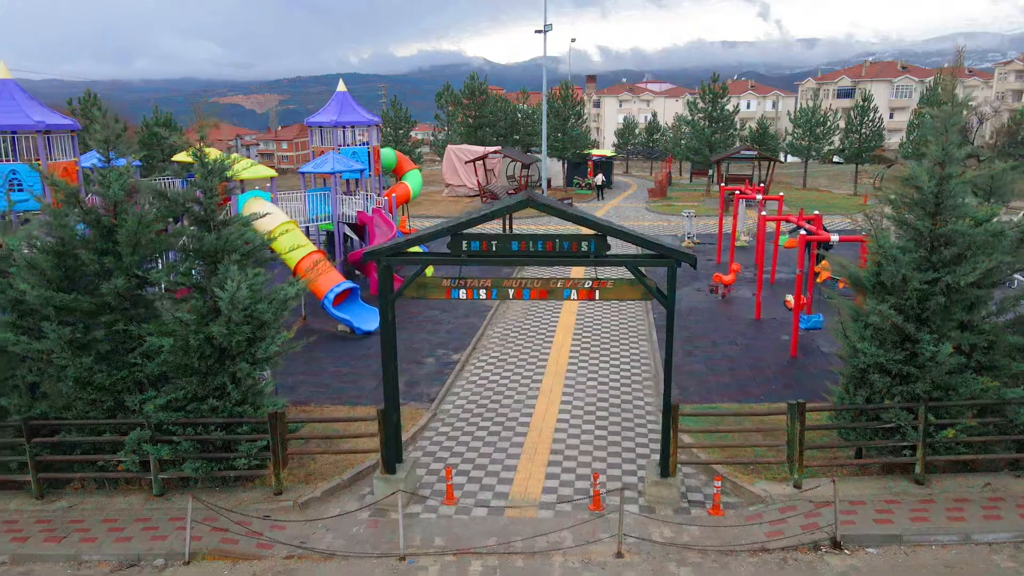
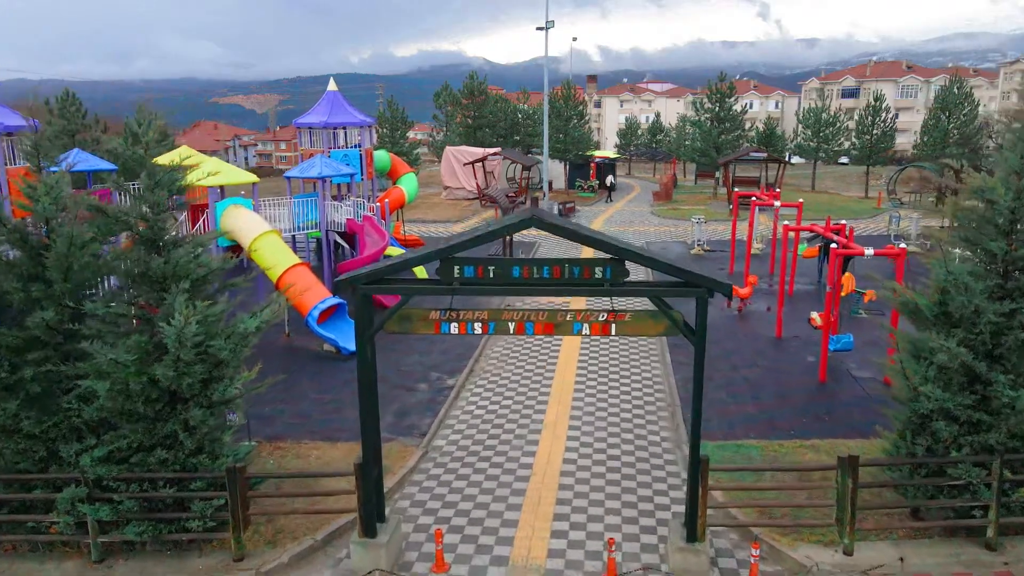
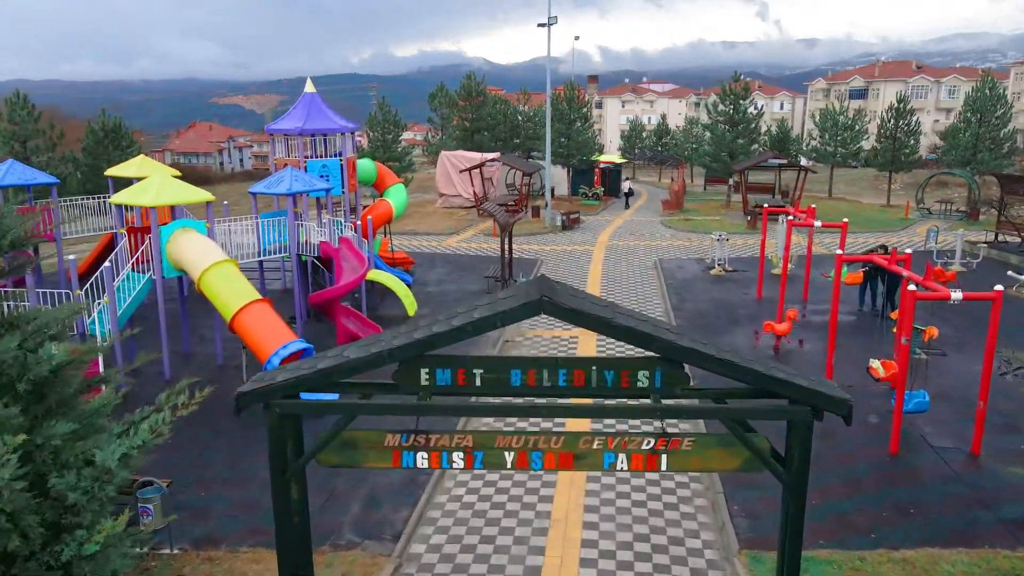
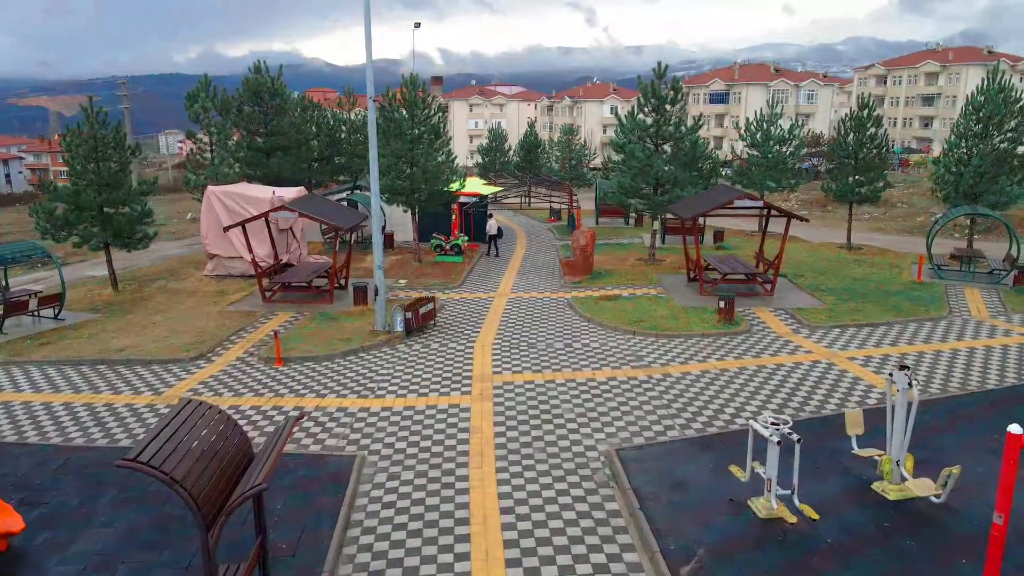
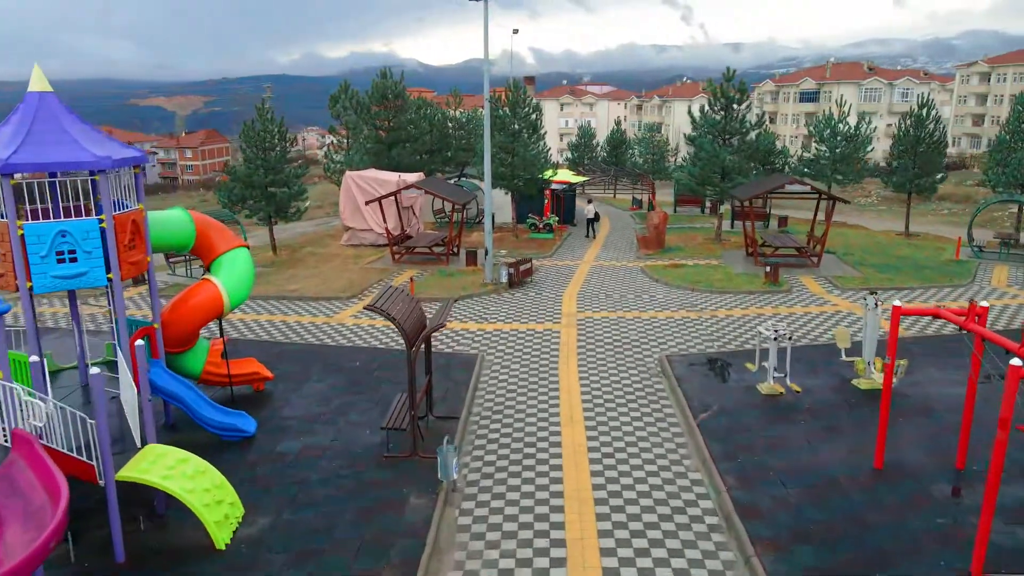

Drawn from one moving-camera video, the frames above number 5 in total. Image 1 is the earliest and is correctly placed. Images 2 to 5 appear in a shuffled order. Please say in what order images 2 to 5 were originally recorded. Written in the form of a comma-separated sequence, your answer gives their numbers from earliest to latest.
2, 3, 5, 4
